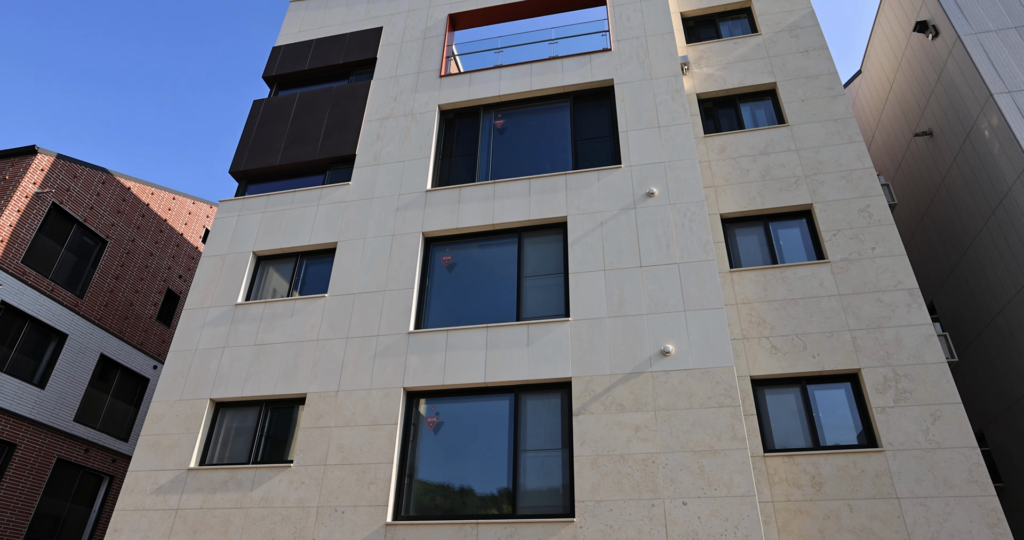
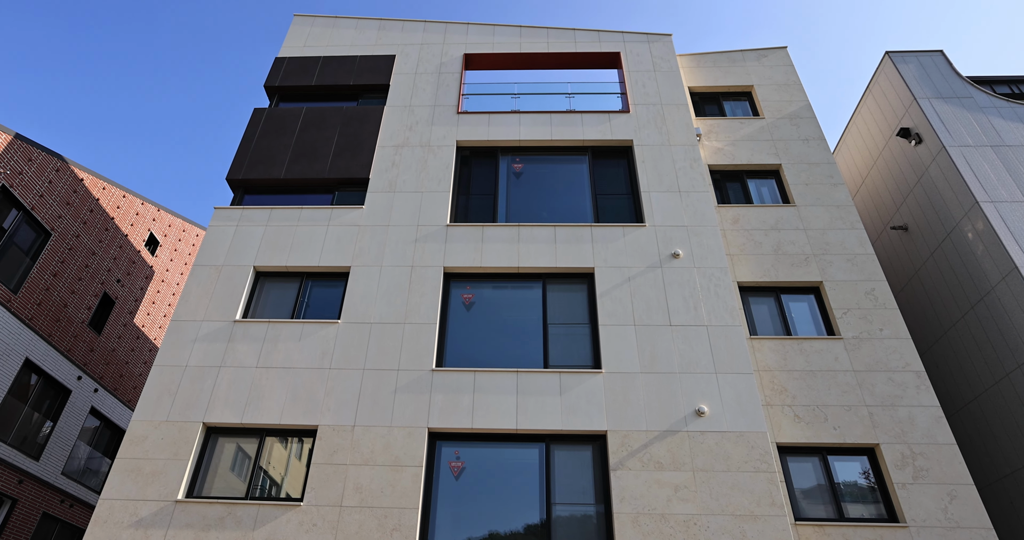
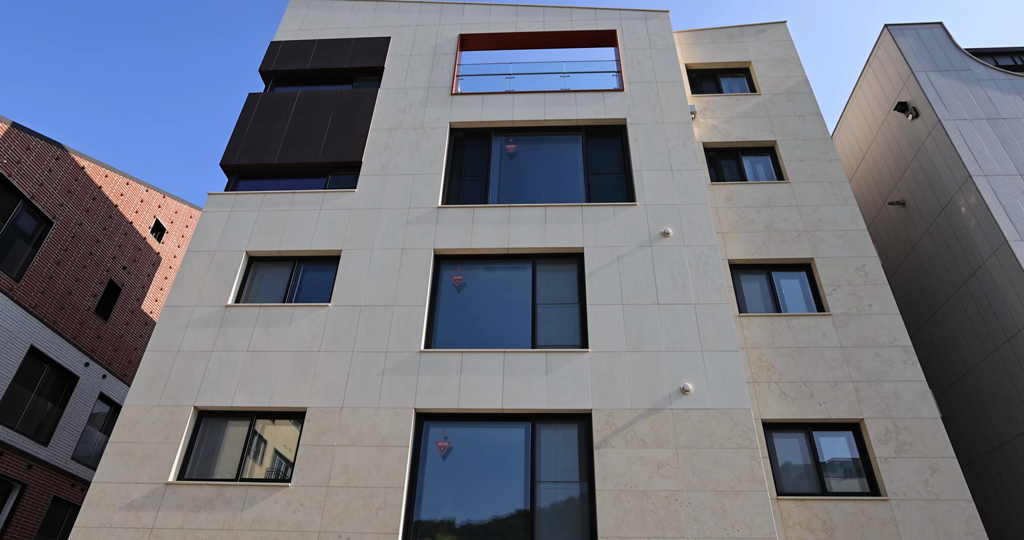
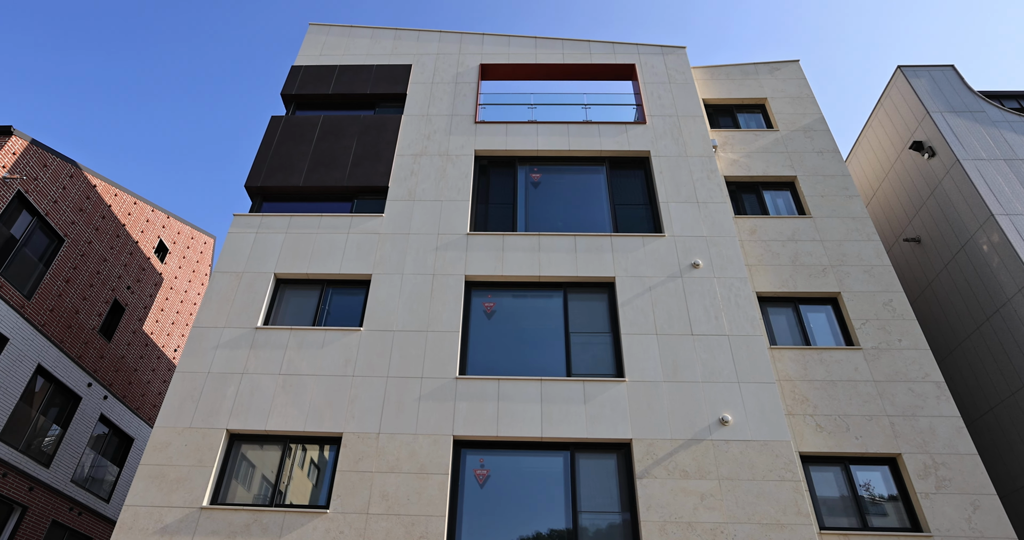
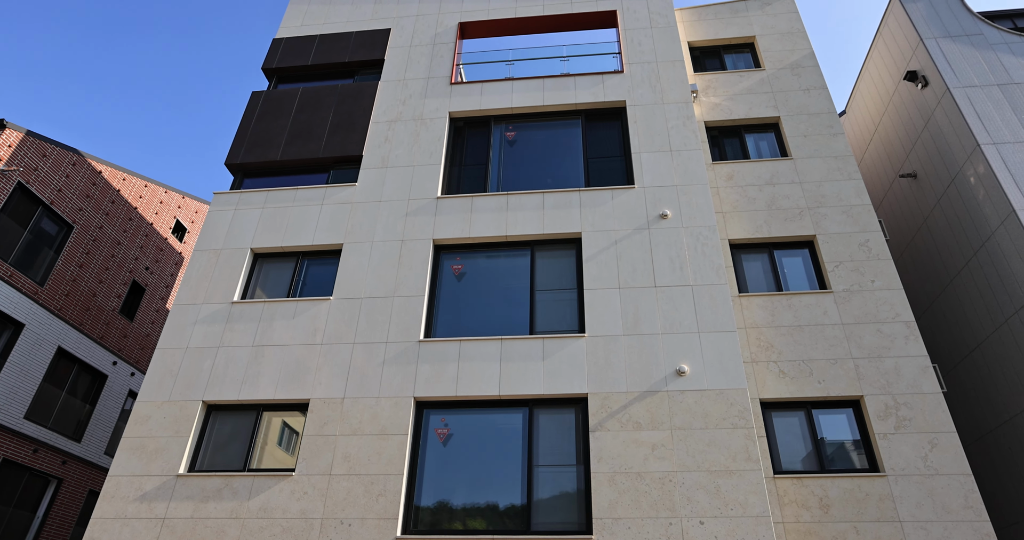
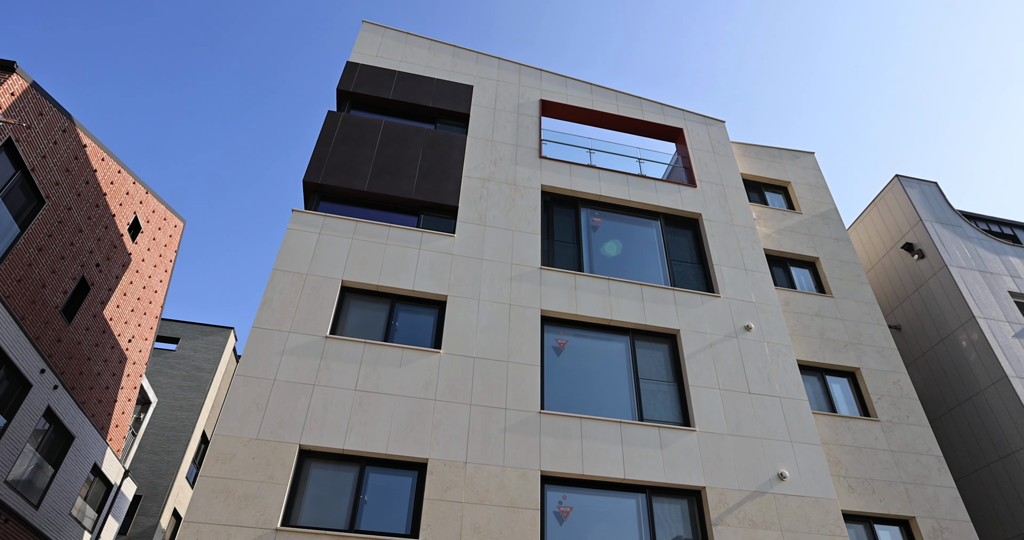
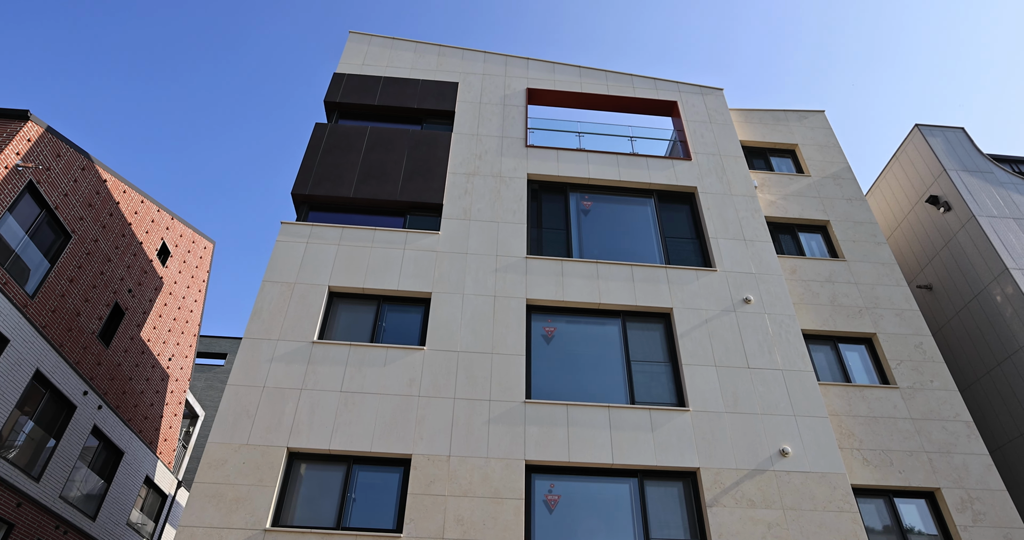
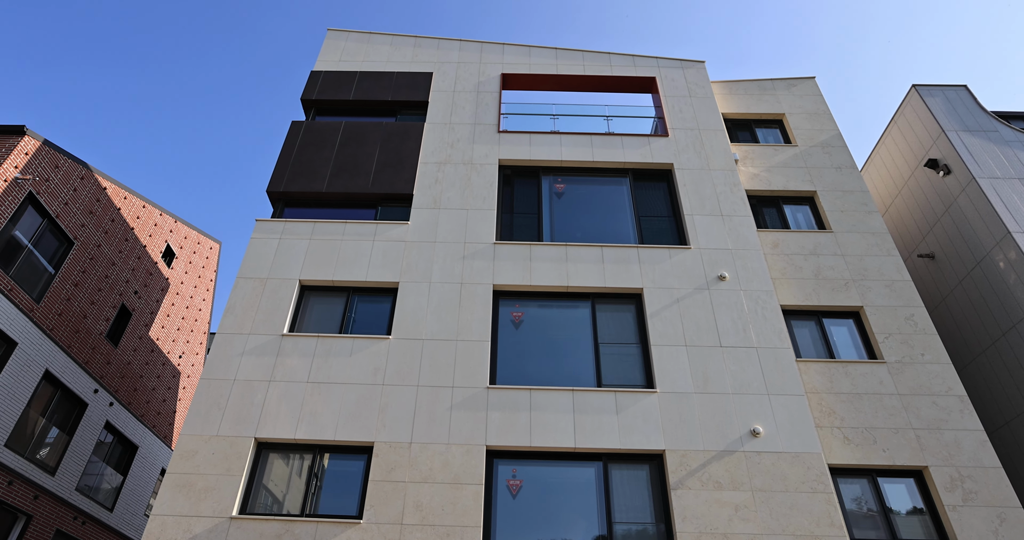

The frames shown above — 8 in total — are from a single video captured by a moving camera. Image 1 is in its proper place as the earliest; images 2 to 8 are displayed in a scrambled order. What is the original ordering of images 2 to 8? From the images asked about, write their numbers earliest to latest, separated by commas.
5, 3, 2, 4, 8, 7, 6
